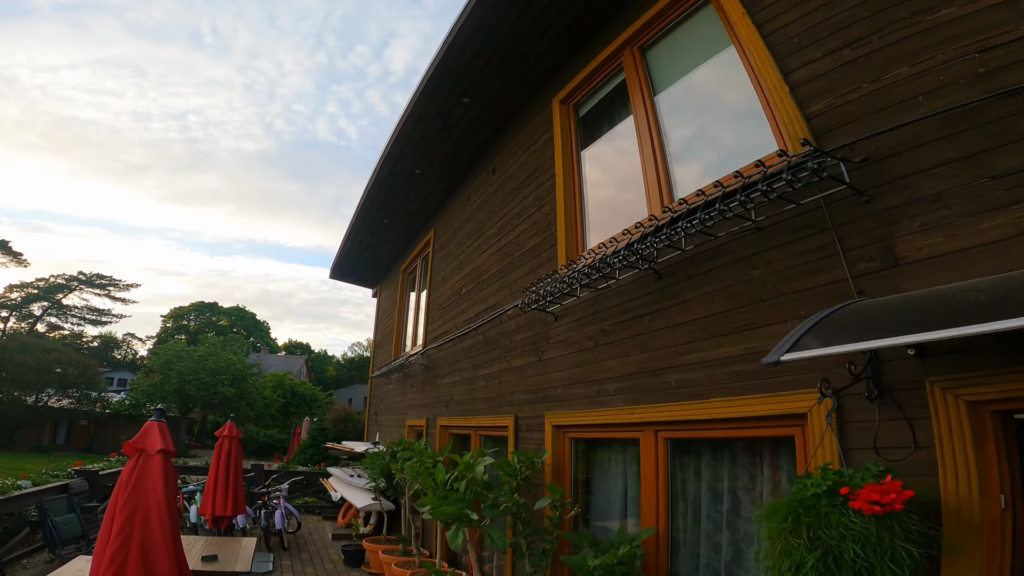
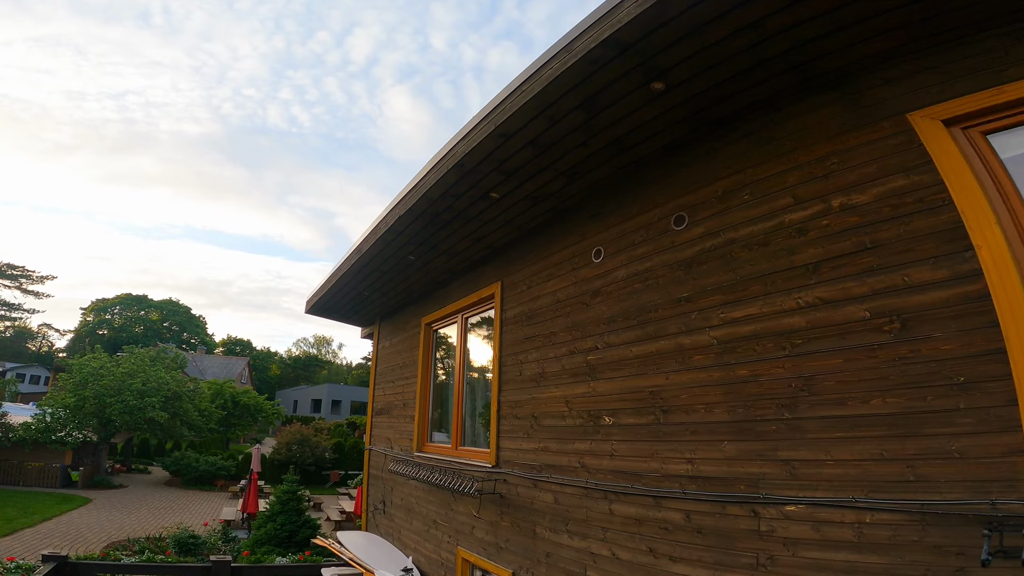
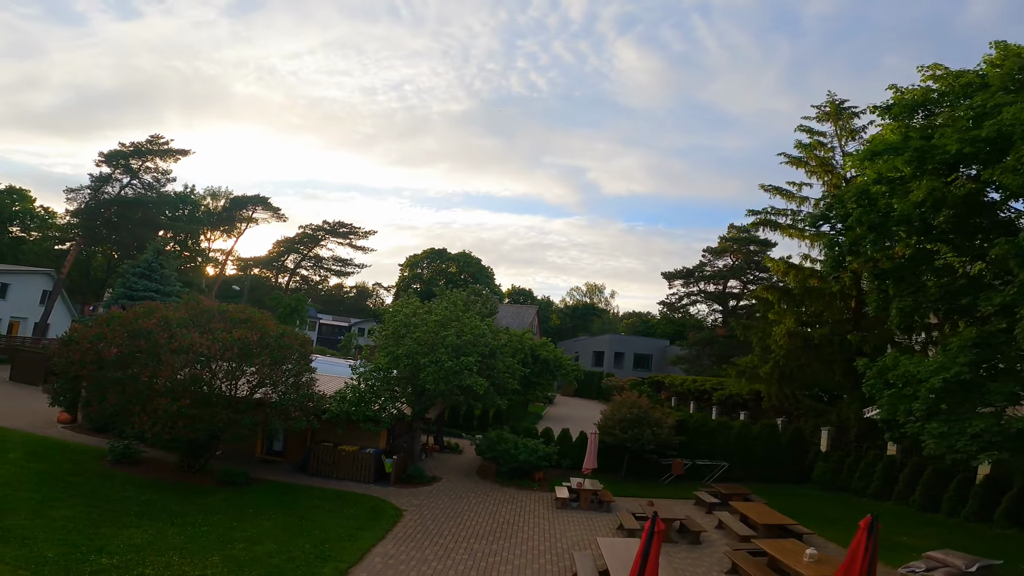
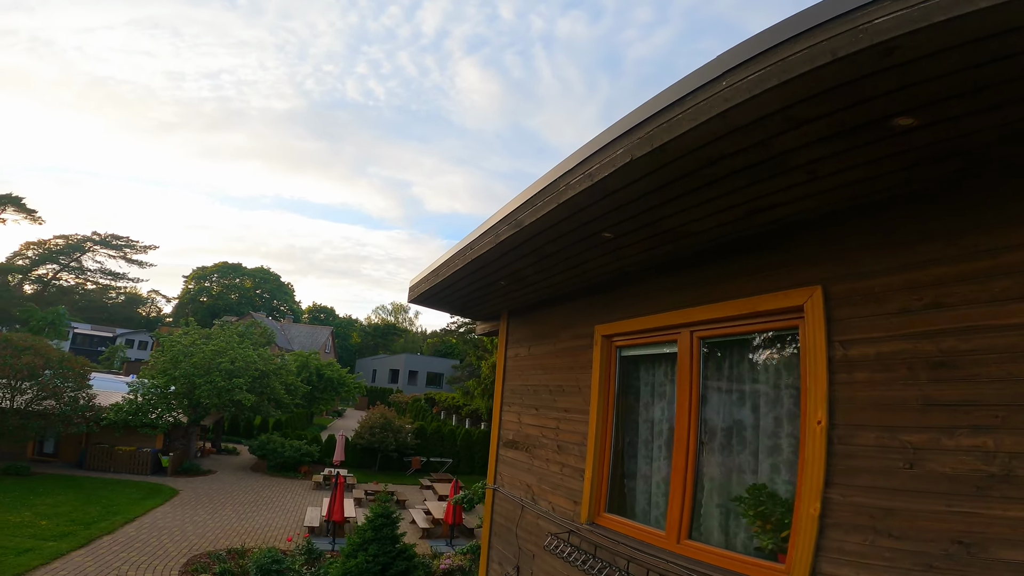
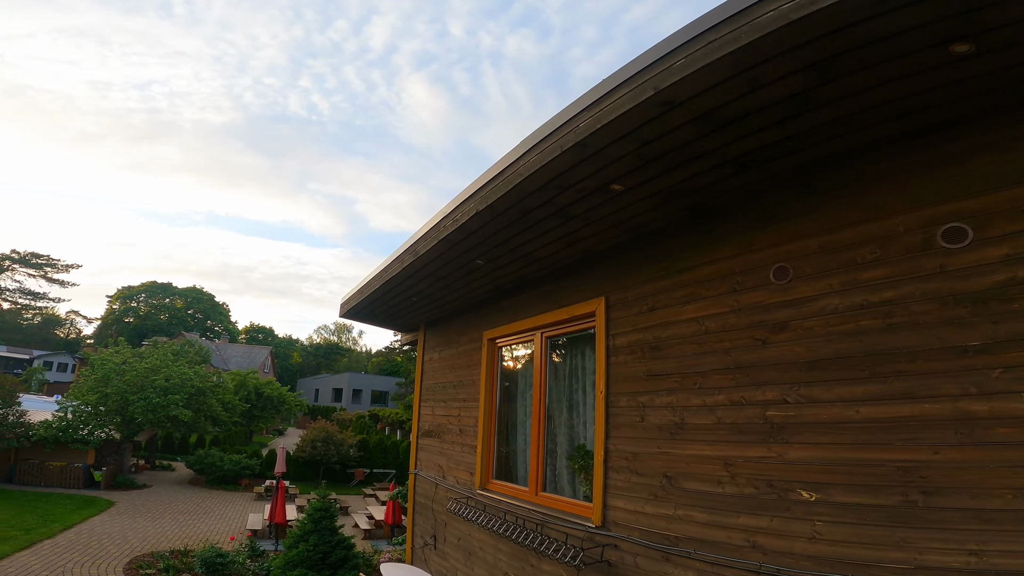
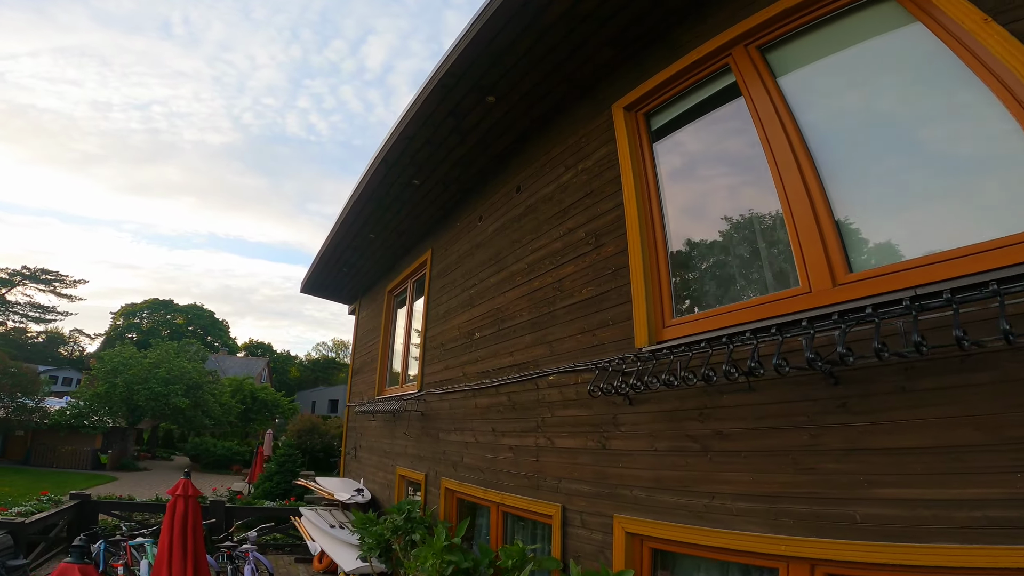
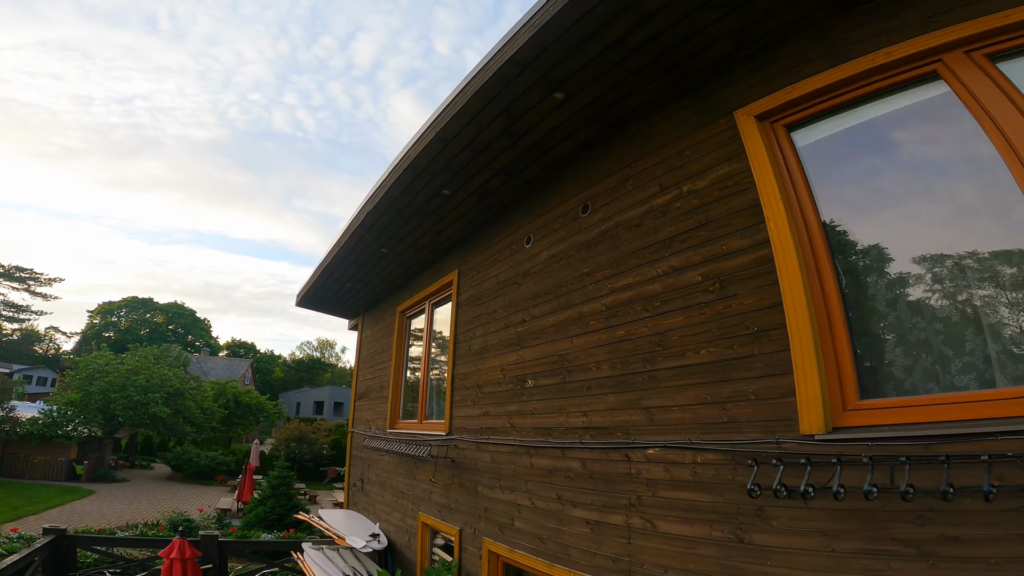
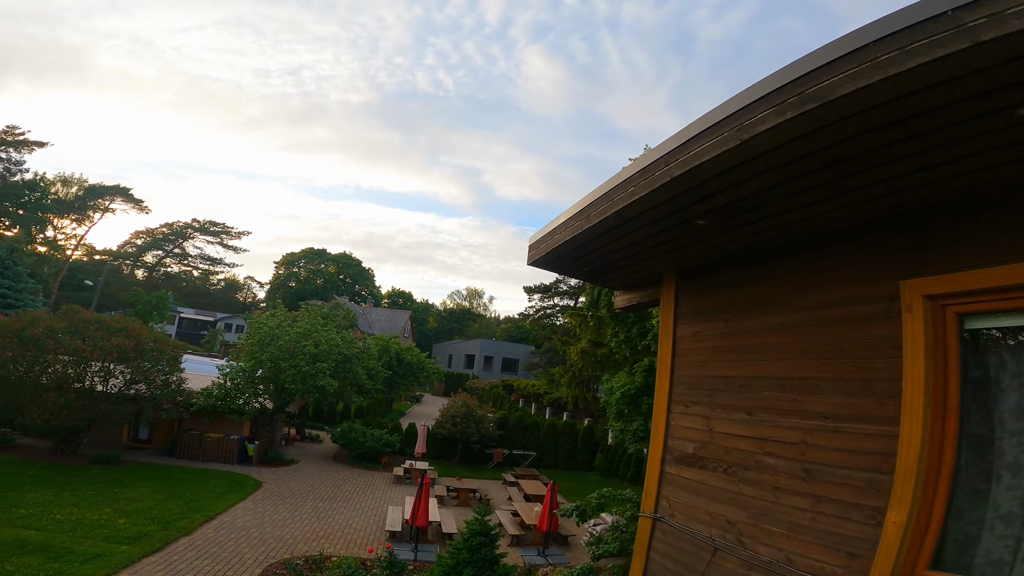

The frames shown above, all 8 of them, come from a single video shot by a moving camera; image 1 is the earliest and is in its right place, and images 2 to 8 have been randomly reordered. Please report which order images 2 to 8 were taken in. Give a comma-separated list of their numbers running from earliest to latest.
6, 7, 2, 5, 4, 8, 3
